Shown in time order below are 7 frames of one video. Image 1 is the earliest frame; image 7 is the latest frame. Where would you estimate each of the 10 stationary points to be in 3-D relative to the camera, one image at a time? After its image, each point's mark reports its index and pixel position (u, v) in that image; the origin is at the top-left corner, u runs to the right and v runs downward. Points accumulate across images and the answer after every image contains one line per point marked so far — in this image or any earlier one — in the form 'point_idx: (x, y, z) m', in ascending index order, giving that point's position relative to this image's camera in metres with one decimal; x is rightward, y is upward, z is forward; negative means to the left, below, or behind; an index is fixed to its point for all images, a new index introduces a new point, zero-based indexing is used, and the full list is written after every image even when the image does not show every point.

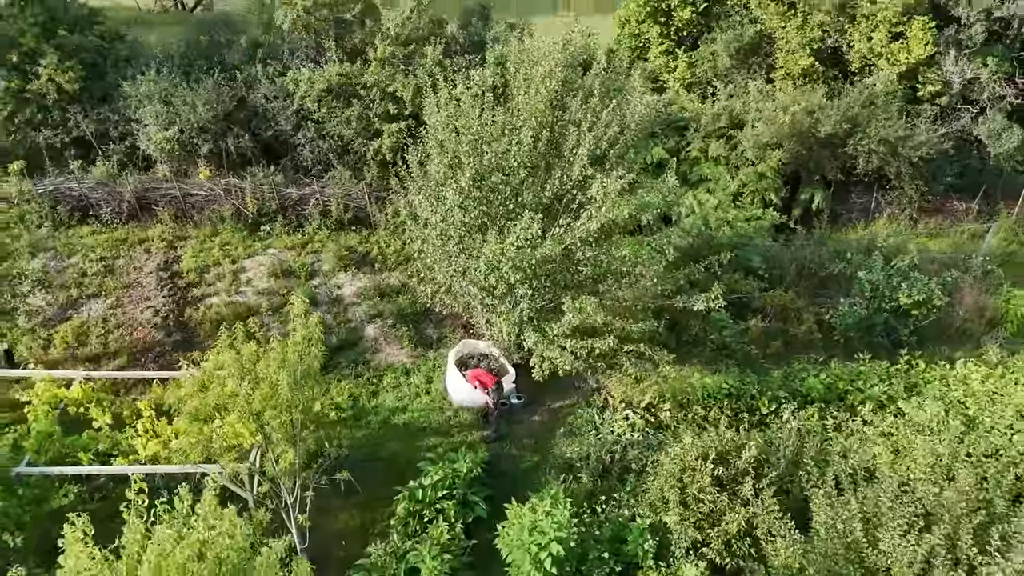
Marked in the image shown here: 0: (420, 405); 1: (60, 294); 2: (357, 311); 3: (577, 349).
0: (-1.1, -1.4, +9.0) m
1: (-6.3, -0.1, +10.6) m
2: (-2.1, -0.3, +10.2) m
3: (+0.5, -0.6, +7.7) m
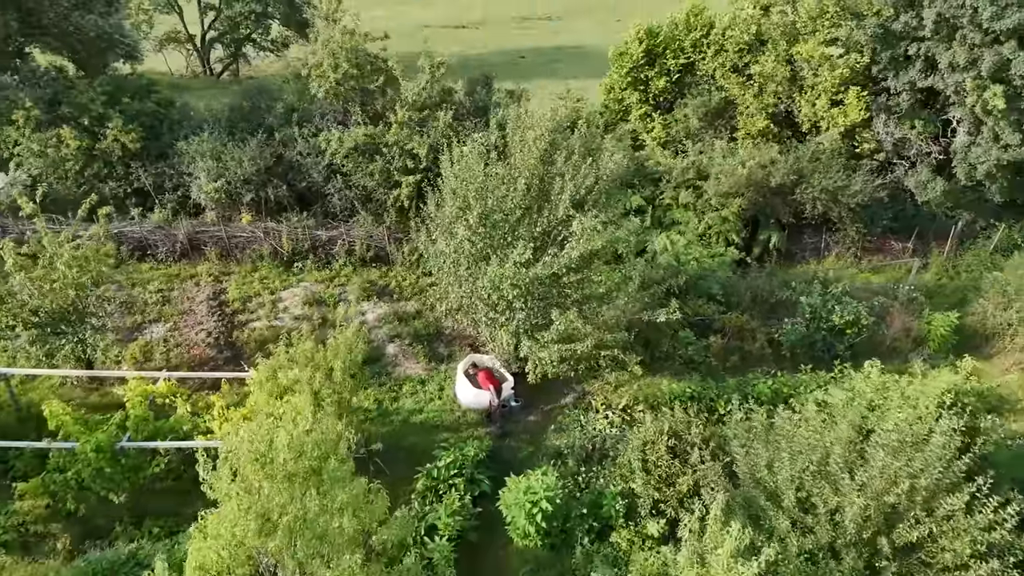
0: (-1.1, -1.7, +10.8) m
1: (-6.4, -0.5, +12.4) m
2: (-2.1, -0.7, +12.1) m
3: (+0.5, -0.8, +9.6) m
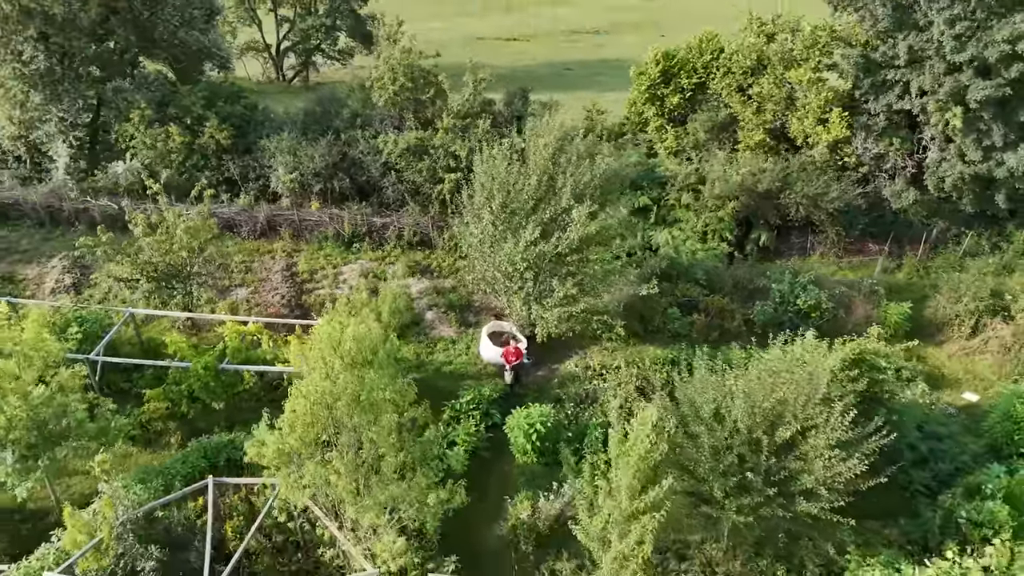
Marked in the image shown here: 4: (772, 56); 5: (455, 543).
0: (-0.9, -1.3, +13.3) m
1: (-6.0, +0.1, +15.3) m
2: (-1.7, -0.3, +14.7) m
3: (+0.7, -0.4, +12.0) m
4: (+5.8, +5.1, +16.6) m
5: (-0.8, -3.4, +9.8) m
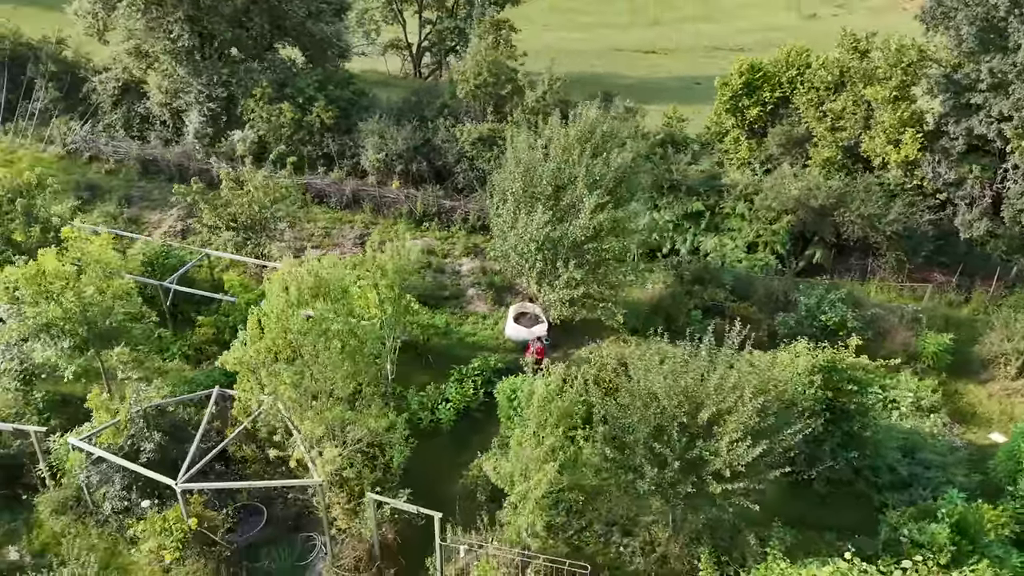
0: (-0.5, -0.8, +14.2) m
1: (-4.9, +1.0, +17.2) m
2: (-0.9, +0.2, +15.7) m
3: (+0.9, -0.2, +12.6) m
4: (+7.4, +4.6, +16.2) m
5: (-1.4, -2.8, +10.7) m
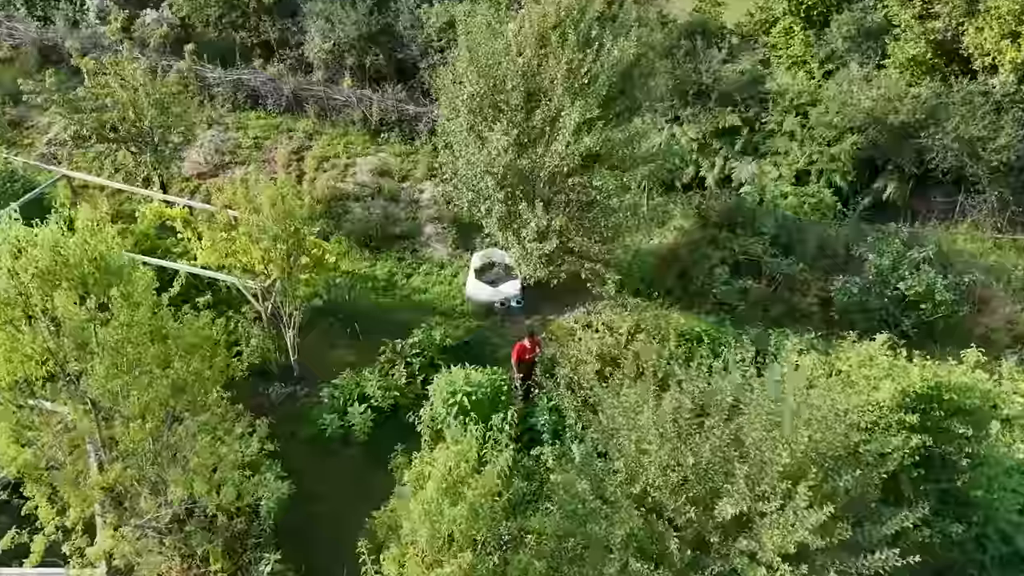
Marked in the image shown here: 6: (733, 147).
0: (-1.0, 0.0, +10.7) m
1: (-5.3, +2.4, +13.5) m
2: (-1.4, +1.2, +12.1) m
3: (+0.3, +0.4, +9.0) m
4: (+7.0, +5.5, +11.7) m
5: (-2.1, -2.4, +7.5) m
6: (+3.6, +2.3, +12.2) m
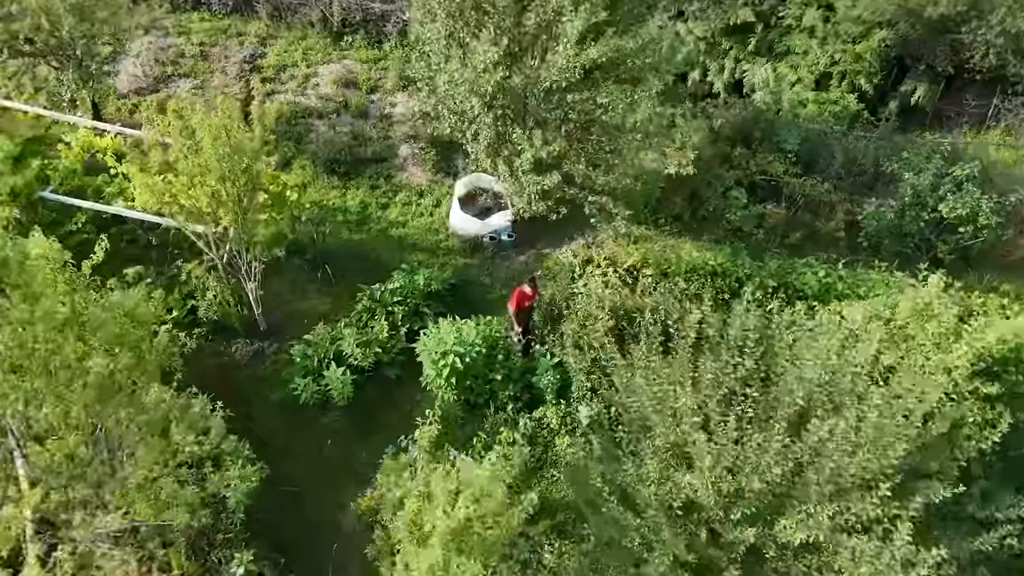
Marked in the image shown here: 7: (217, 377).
0: (-1.2, +0.8, +9.5) m
1: (-5.6, +3.4, +11.8) m
2: (-1.6, +2.2, +10.7) m
3: (+0.2, +1.1, +7.8) m
4: (+6.7, +6.7, +10.0) m
5: (-2.0, -2.0, +6.7) m
6: (+3.3, +3.5, +10.8) m
7: (-3.0, -0.9, +7.6) m
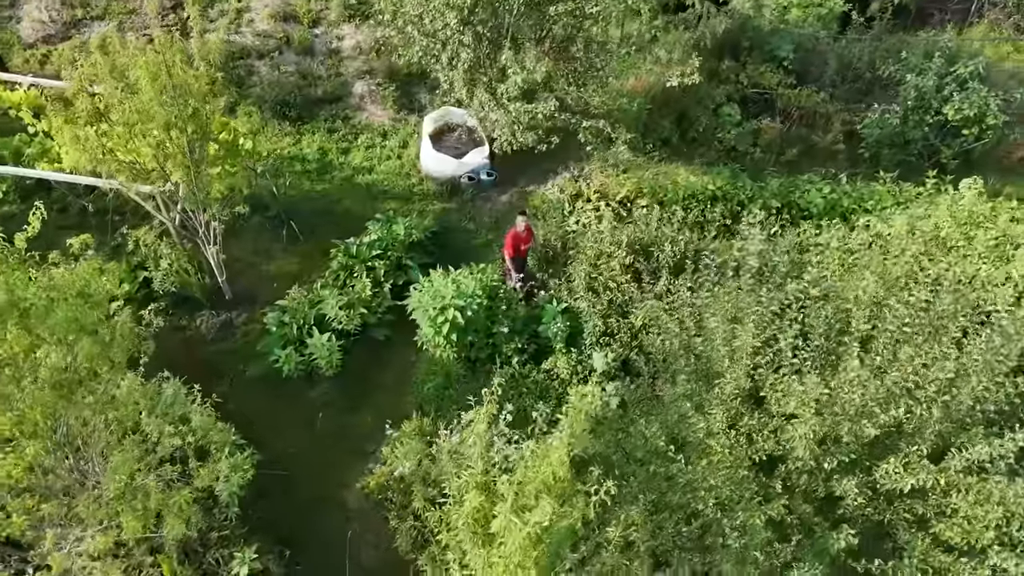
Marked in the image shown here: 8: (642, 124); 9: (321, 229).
0: (-1.4, +1.4, +8.6) m
1: (-6.2, +3.8, +10.4) m
2: (-2.1, +2.8, +9.6) m
3: (0.0, +1.6, +7.0) m
4: (+5.9, +7.9, +9.2) m
5: (-1.8, -1.7, +6.0) m
6: (+2.8, +4.5, +10.0) m
7: (-2.9, -0.6, +6.7) m
8: (+1.4, +1.8, +8.3) m
9: (-2.0, +0.6, +7.9) m
